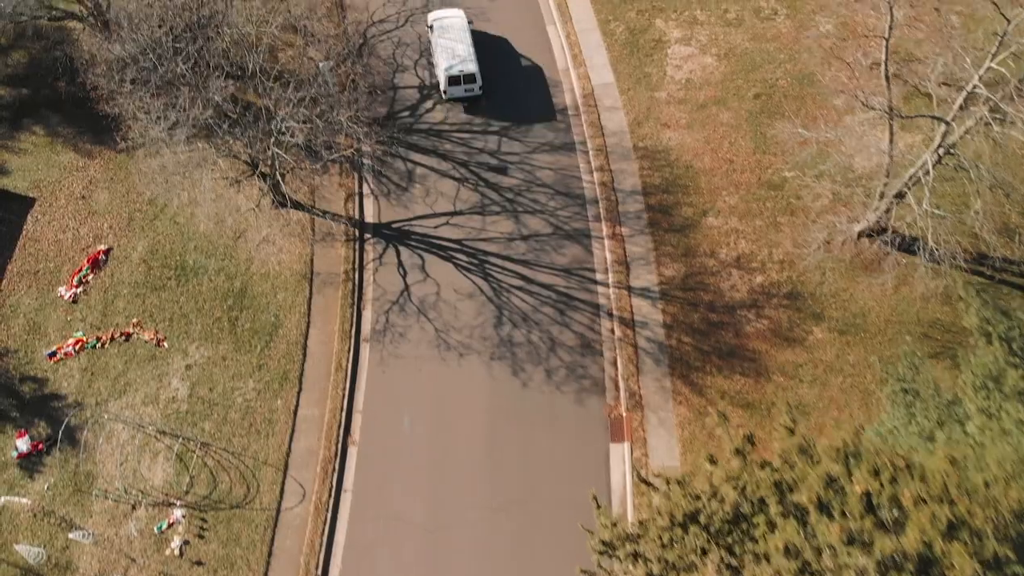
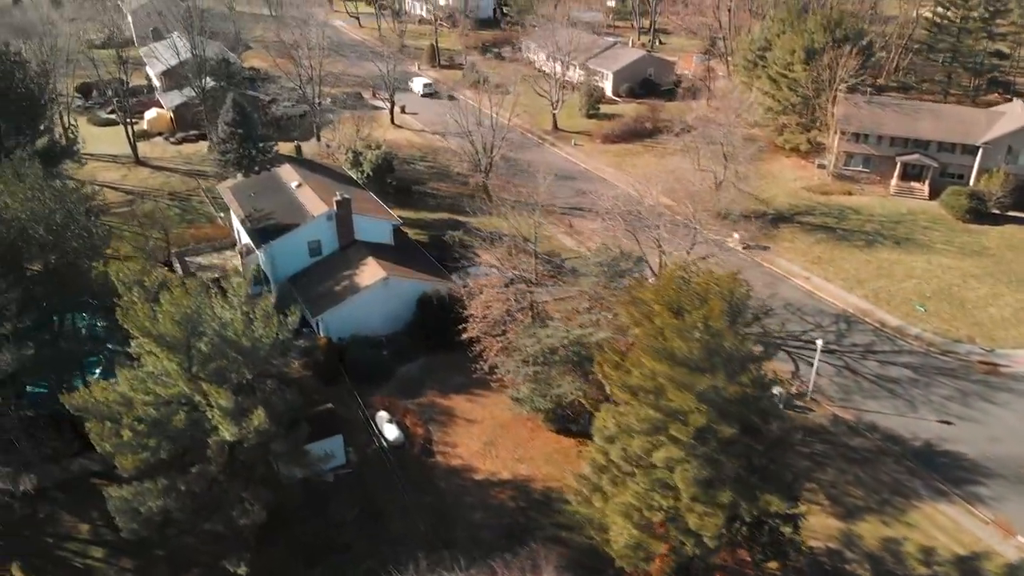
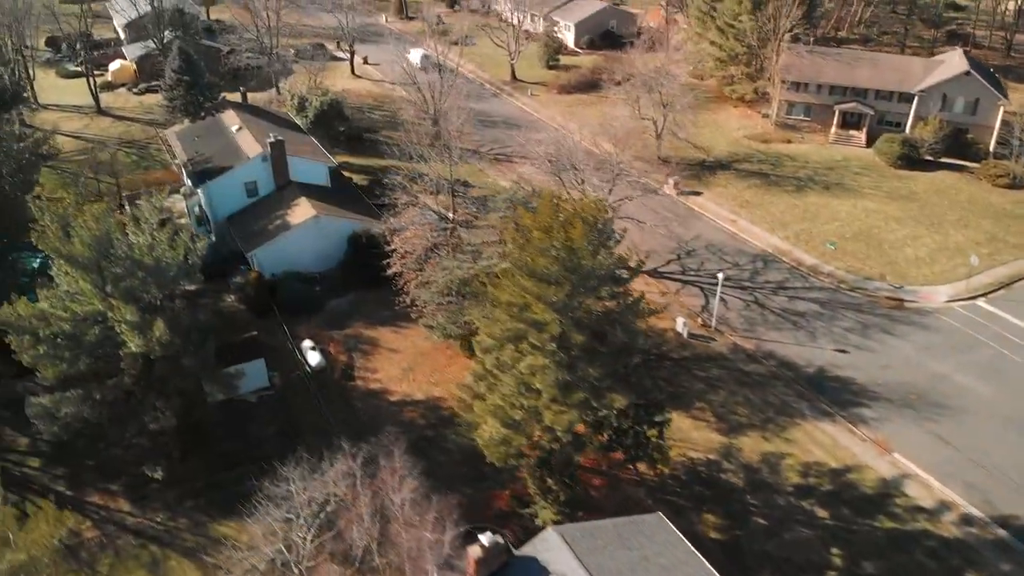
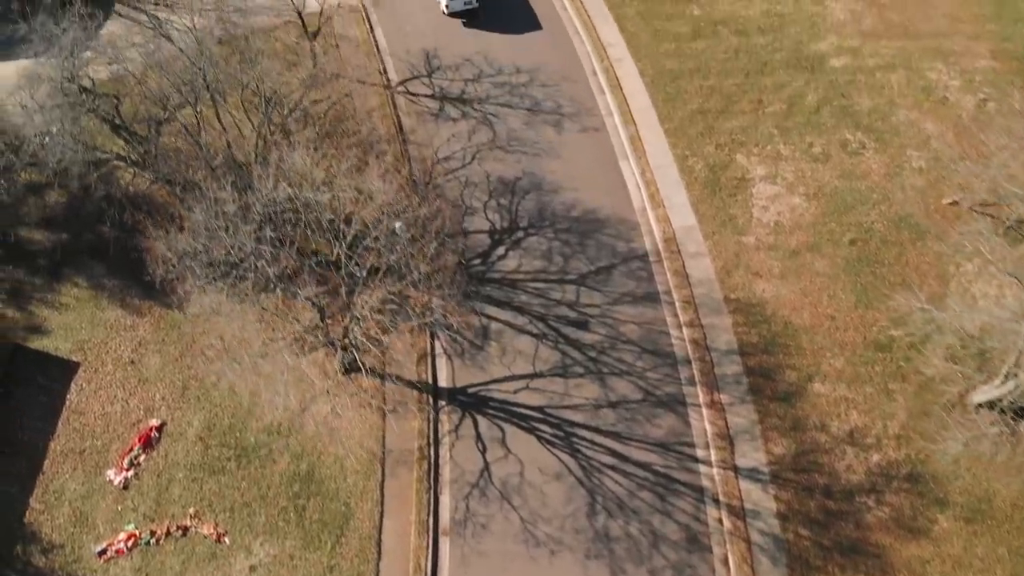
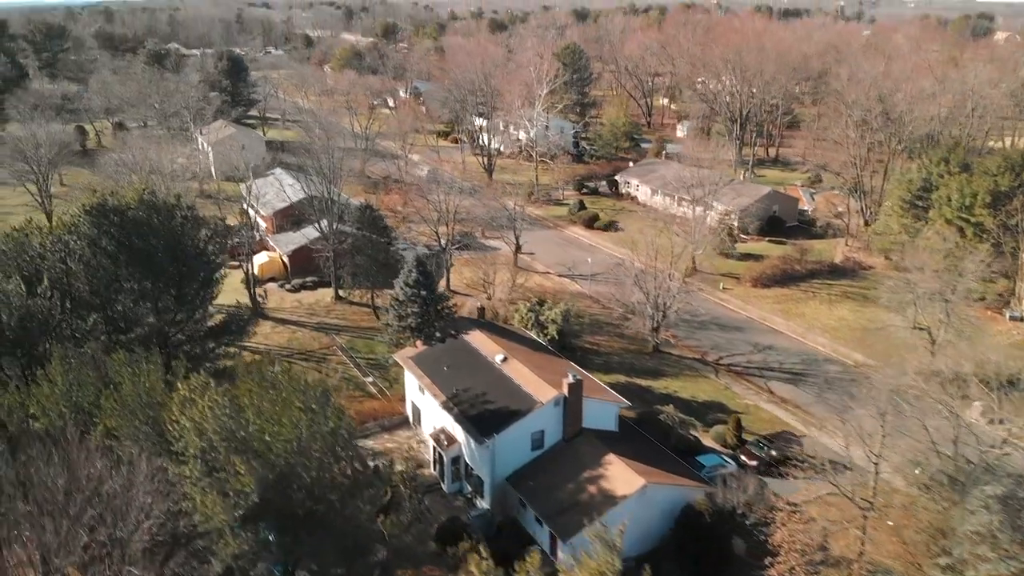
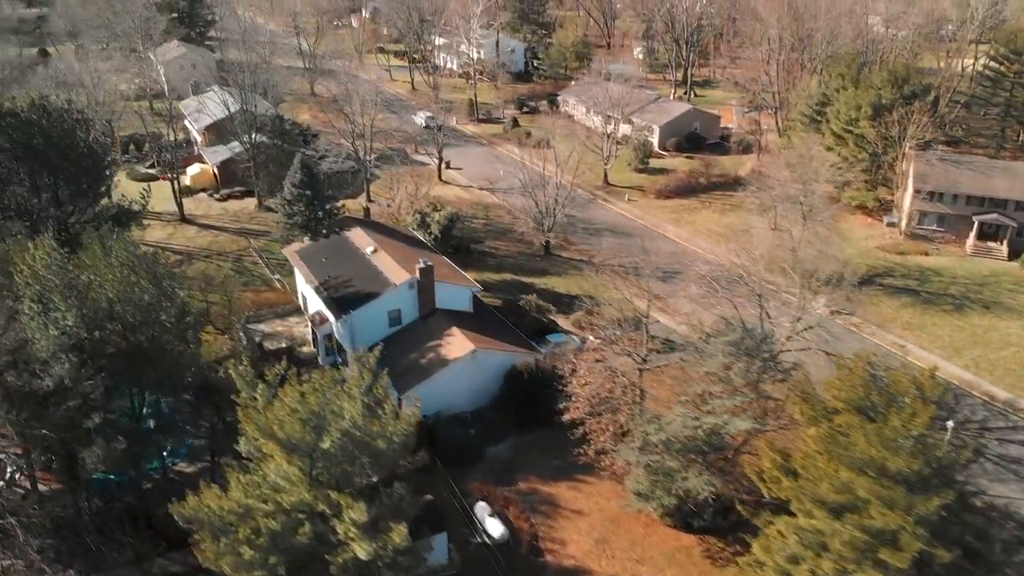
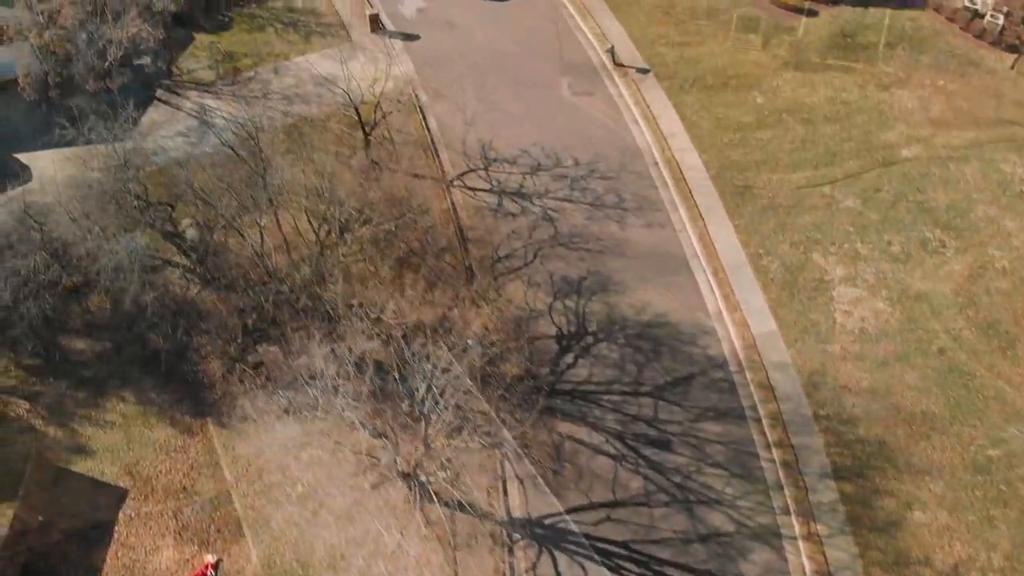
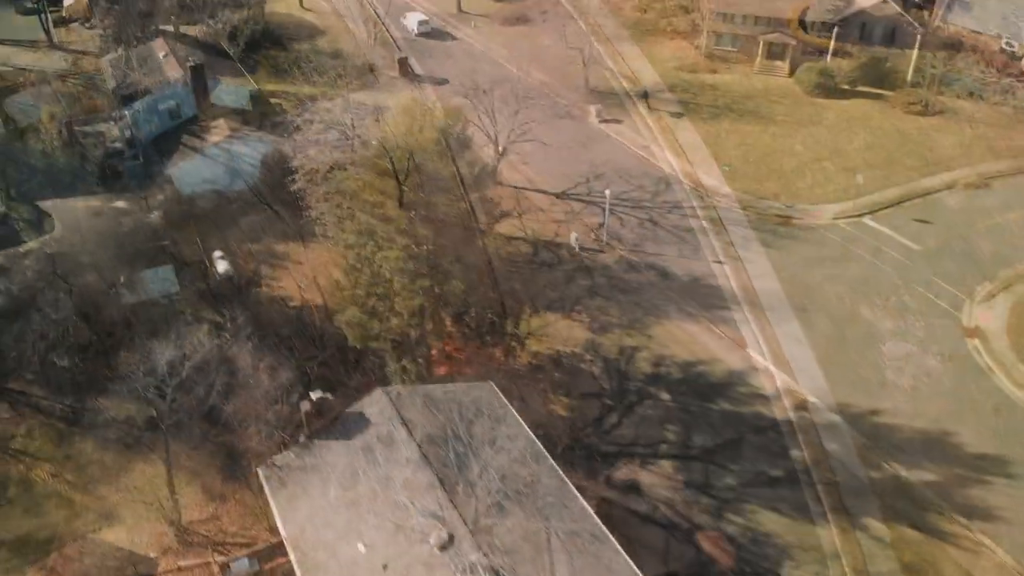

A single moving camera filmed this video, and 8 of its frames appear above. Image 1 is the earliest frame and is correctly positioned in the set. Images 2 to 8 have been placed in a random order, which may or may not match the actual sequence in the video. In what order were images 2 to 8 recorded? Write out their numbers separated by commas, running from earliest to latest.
4, 7, 8, 3, 2, 6, 5
